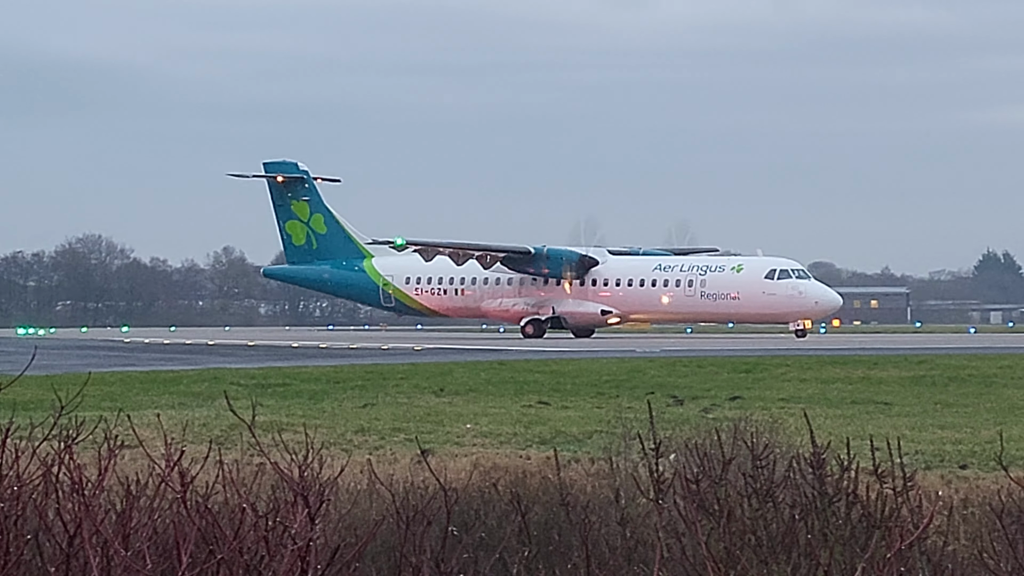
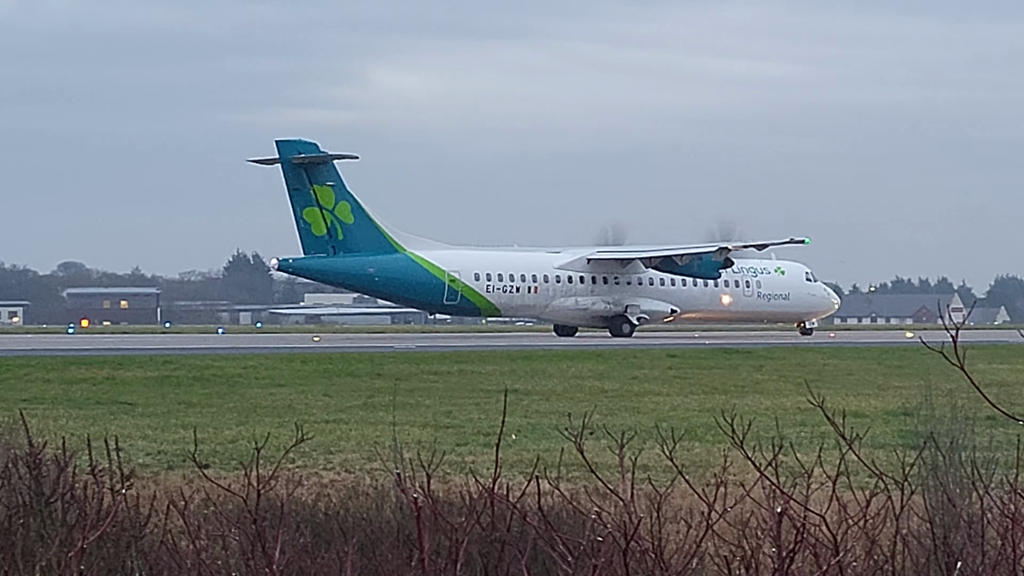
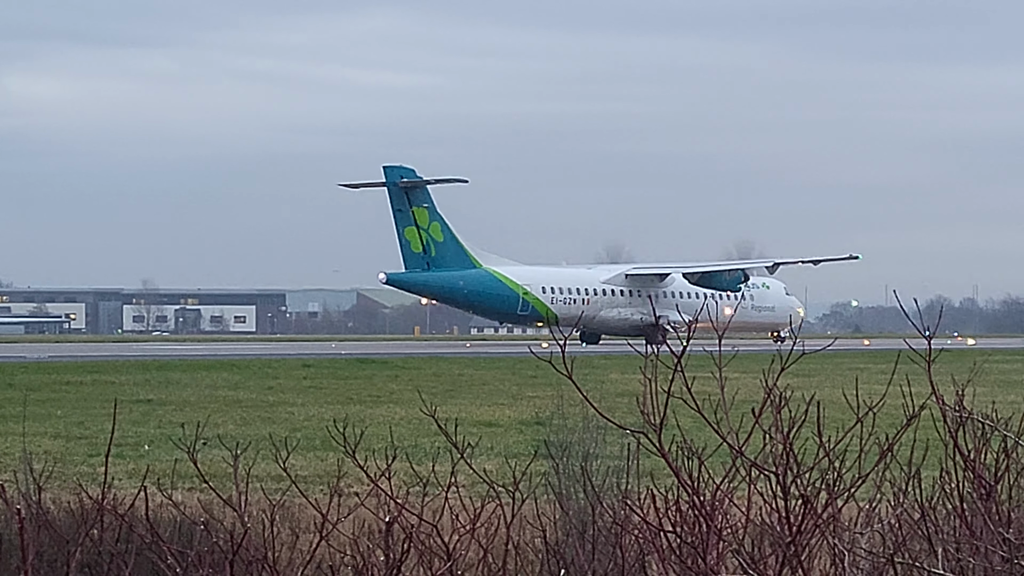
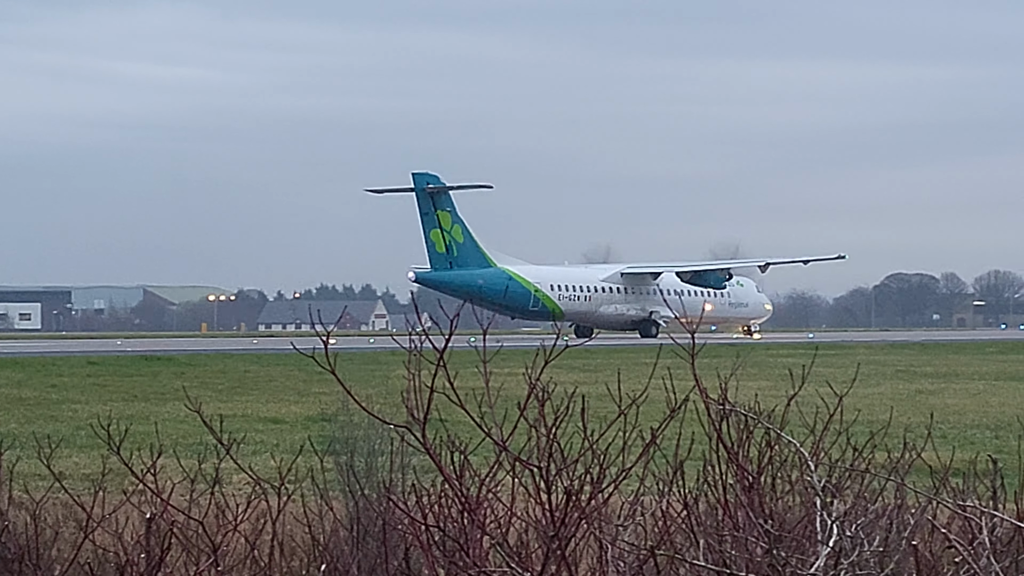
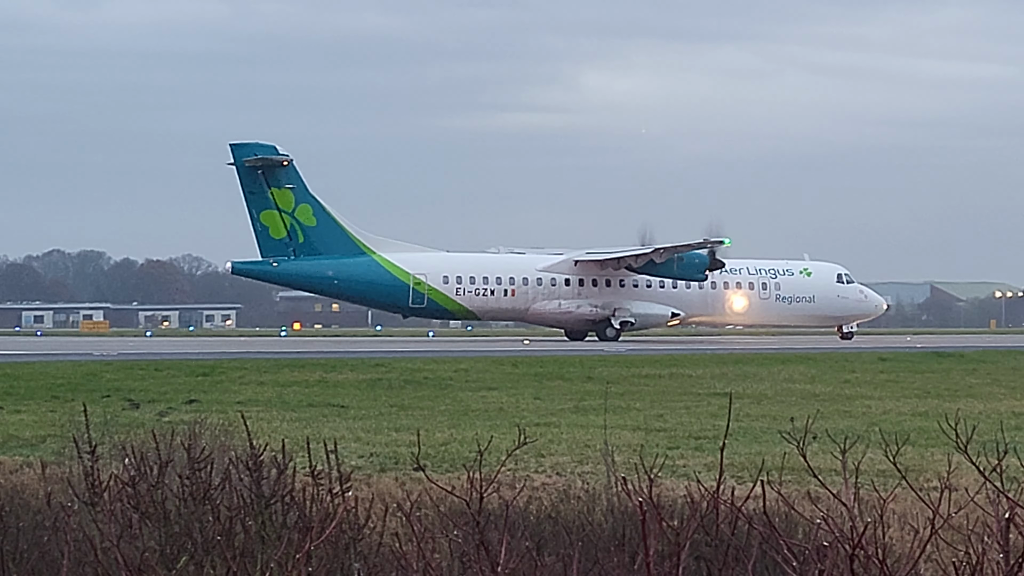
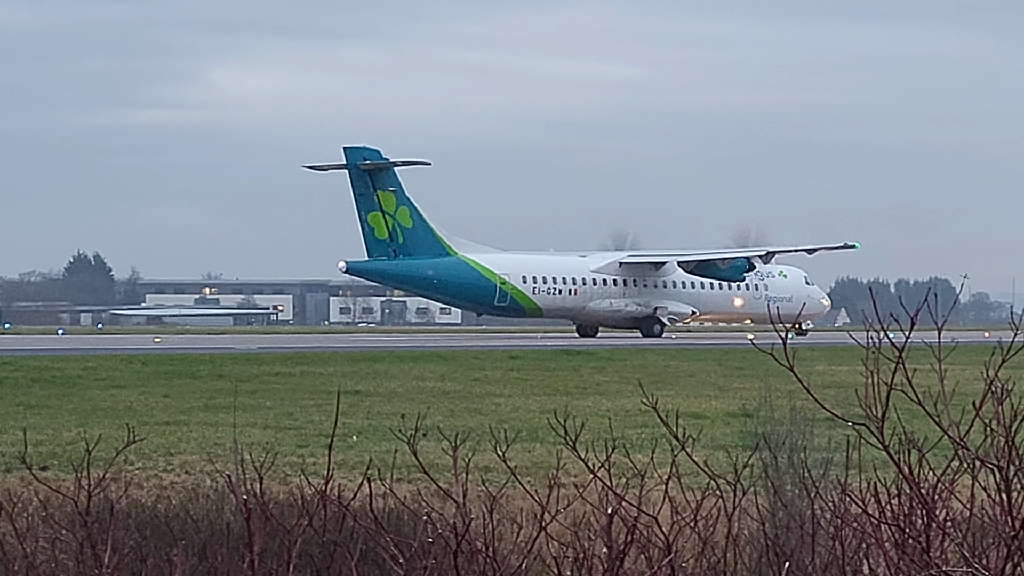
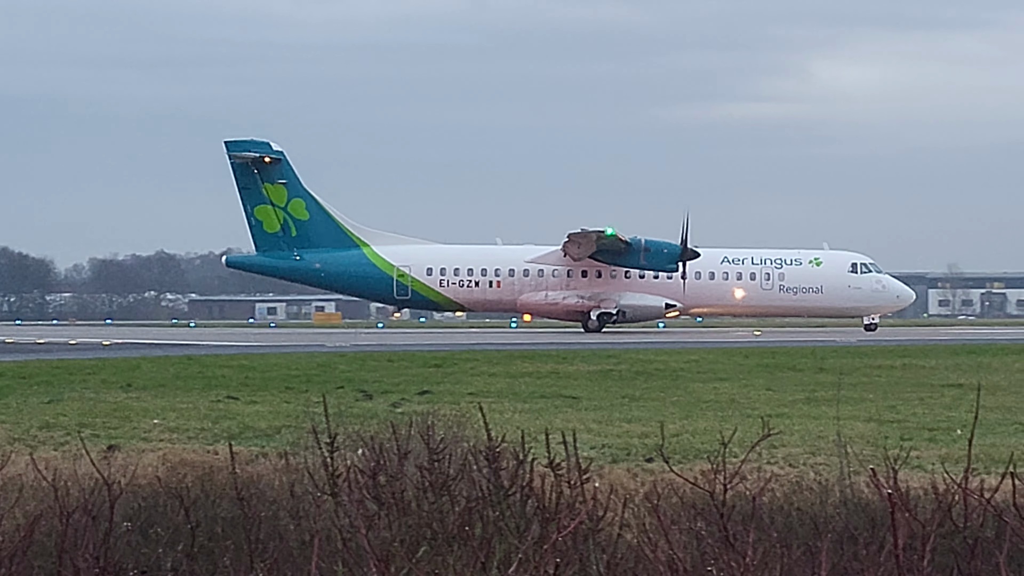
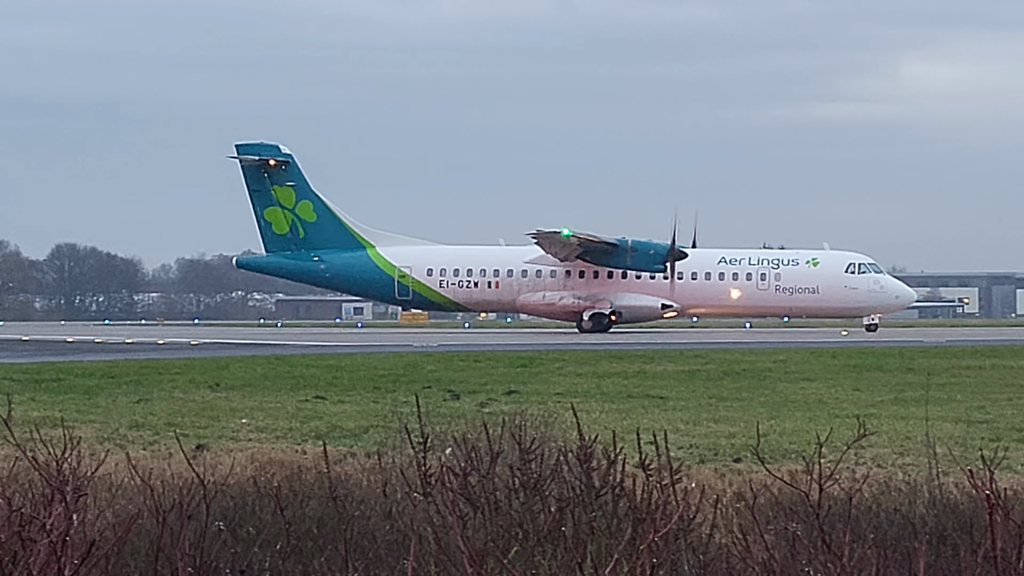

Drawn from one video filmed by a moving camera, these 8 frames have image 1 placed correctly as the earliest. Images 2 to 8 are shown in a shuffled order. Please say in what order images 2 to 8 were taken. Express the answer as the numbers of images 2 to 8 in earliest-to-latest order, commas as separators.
8, 7, 5, 2, 6, 3, 4
